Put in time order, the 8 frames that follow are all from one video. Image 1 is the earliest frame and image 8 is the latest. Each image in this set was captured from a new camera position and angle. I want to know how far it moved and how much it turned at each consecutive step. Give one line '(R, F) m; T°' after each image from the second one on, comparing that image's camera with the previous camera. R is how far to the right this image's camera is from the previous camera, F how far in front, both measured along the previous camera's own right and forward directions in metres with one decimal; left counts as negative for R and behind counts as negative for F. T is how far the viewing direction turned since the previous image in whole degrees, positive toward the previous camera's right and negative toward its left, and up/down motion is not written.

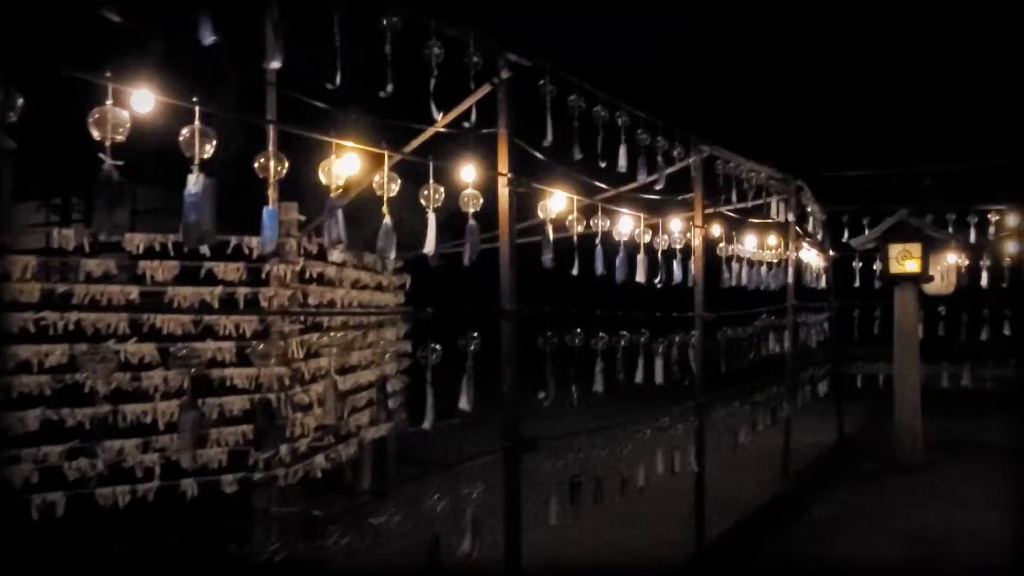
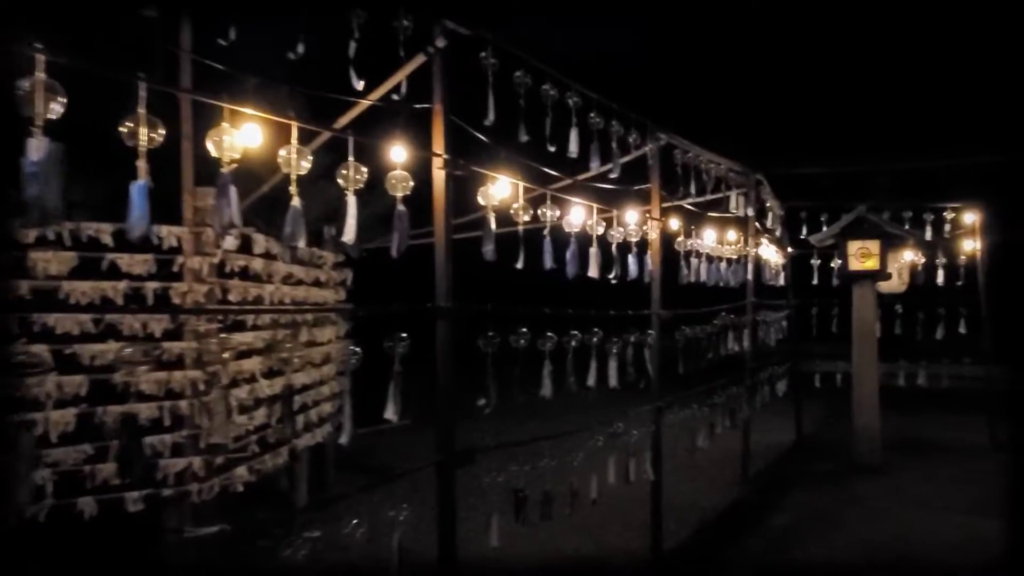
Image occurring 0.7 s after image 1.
(+0.1, +0.5) m; +3°
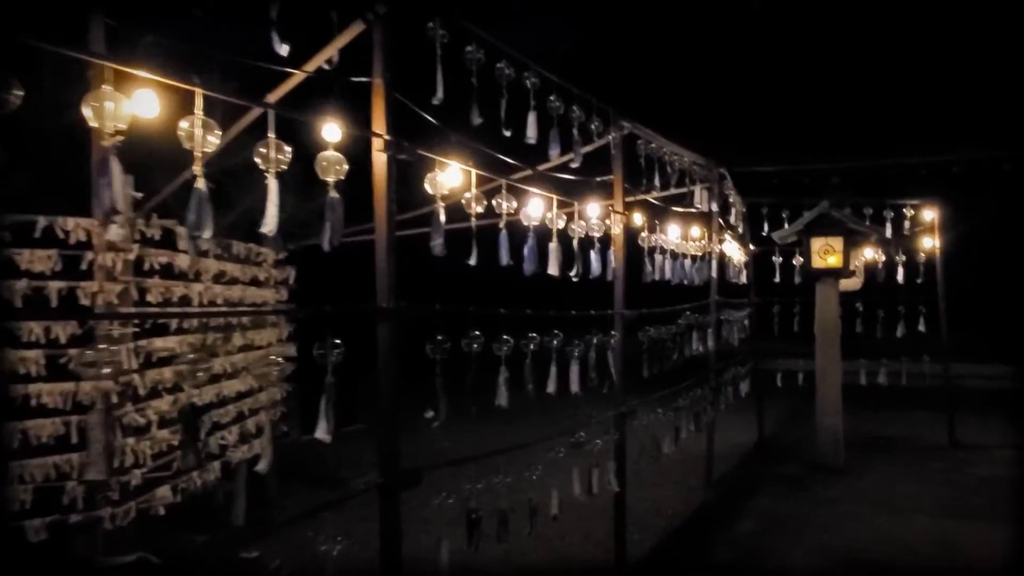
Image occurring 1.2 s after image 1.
(0.0, +0.5) m; +3°
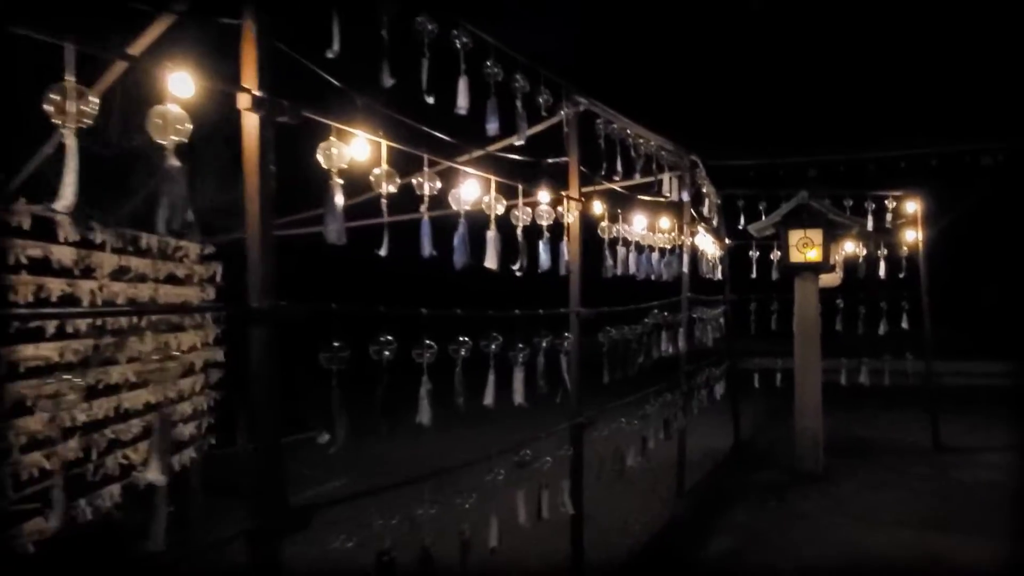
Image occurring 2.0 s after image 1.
(+0.3, +0.7) m; +1°
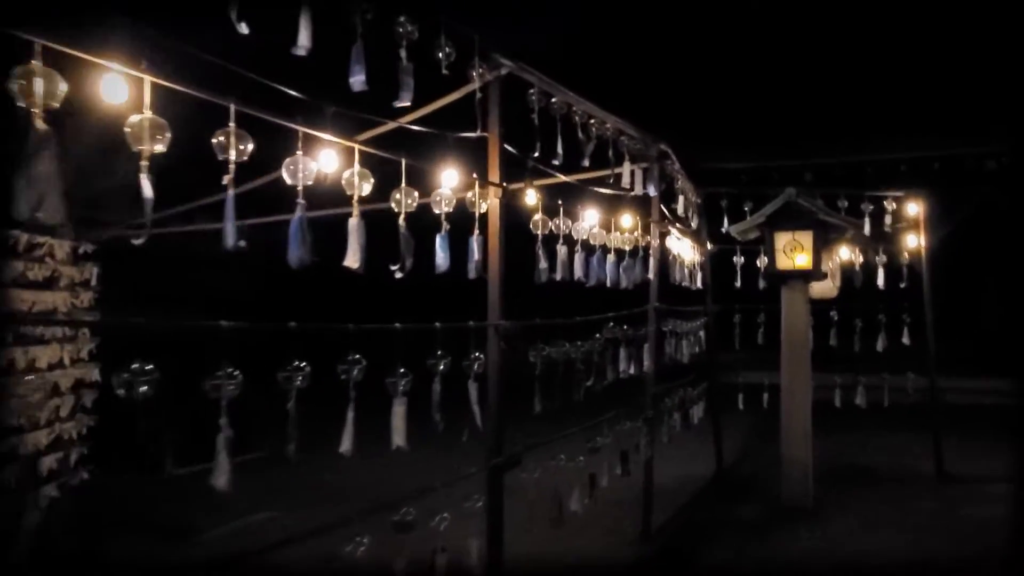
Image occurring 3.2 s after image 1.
(+0.6, +1.2) m; 0°
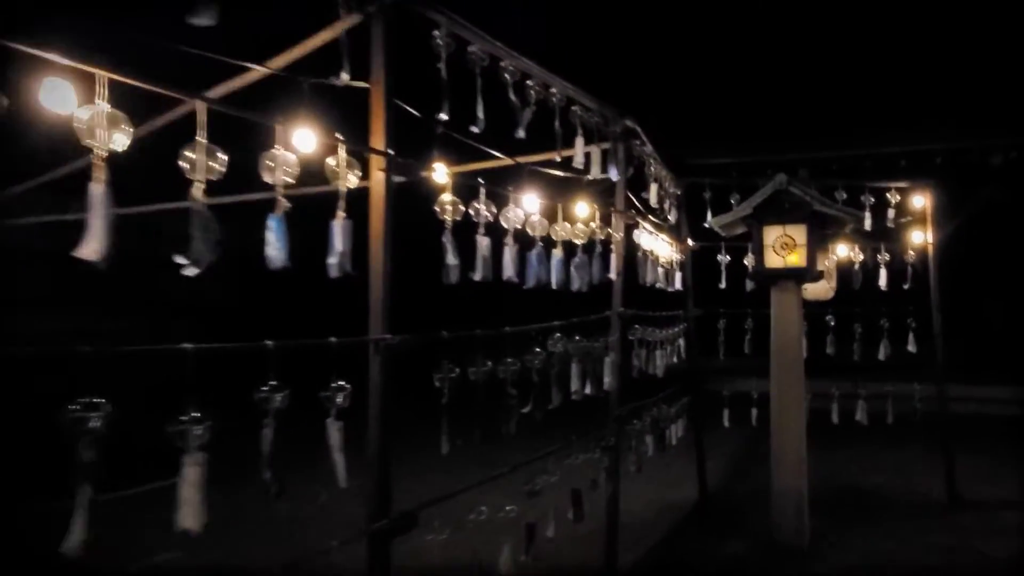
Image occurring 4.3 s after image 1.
(+0.5, +1.2) m; 0°
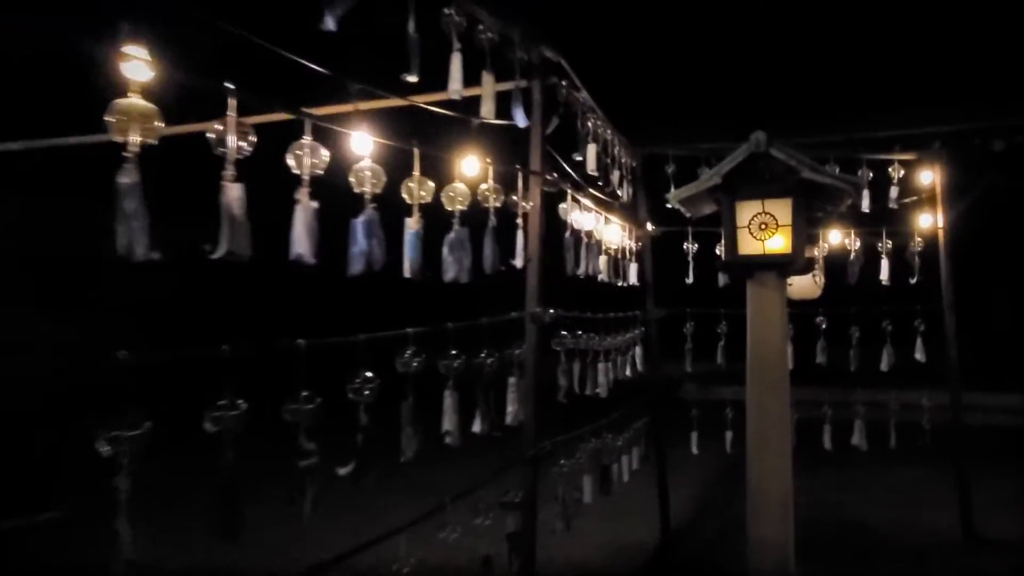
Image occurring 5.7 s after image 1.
(+0.7, +1.8) m; +1°
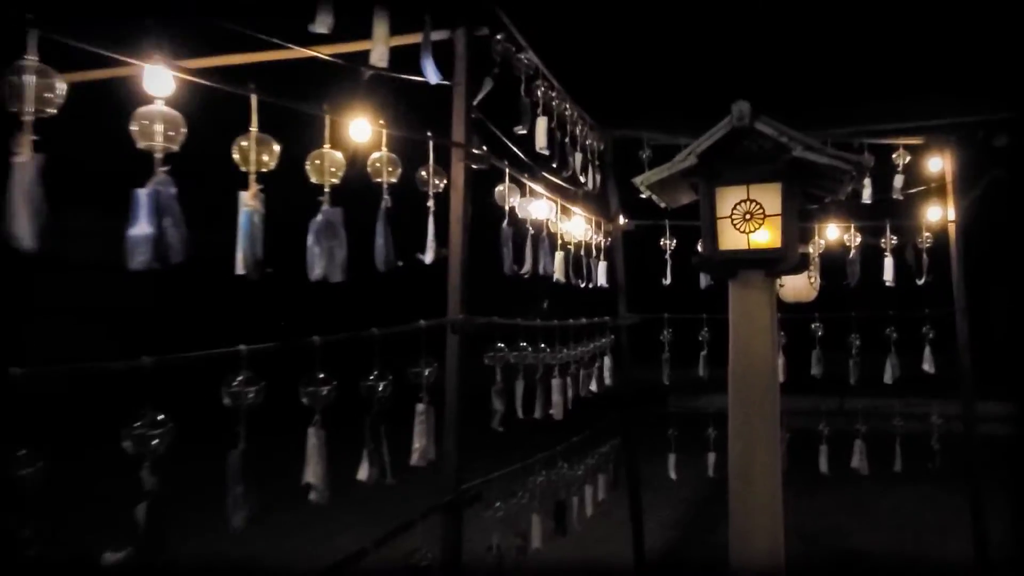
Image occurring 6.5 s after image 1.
(+0.4, +1.0) m; 0°
